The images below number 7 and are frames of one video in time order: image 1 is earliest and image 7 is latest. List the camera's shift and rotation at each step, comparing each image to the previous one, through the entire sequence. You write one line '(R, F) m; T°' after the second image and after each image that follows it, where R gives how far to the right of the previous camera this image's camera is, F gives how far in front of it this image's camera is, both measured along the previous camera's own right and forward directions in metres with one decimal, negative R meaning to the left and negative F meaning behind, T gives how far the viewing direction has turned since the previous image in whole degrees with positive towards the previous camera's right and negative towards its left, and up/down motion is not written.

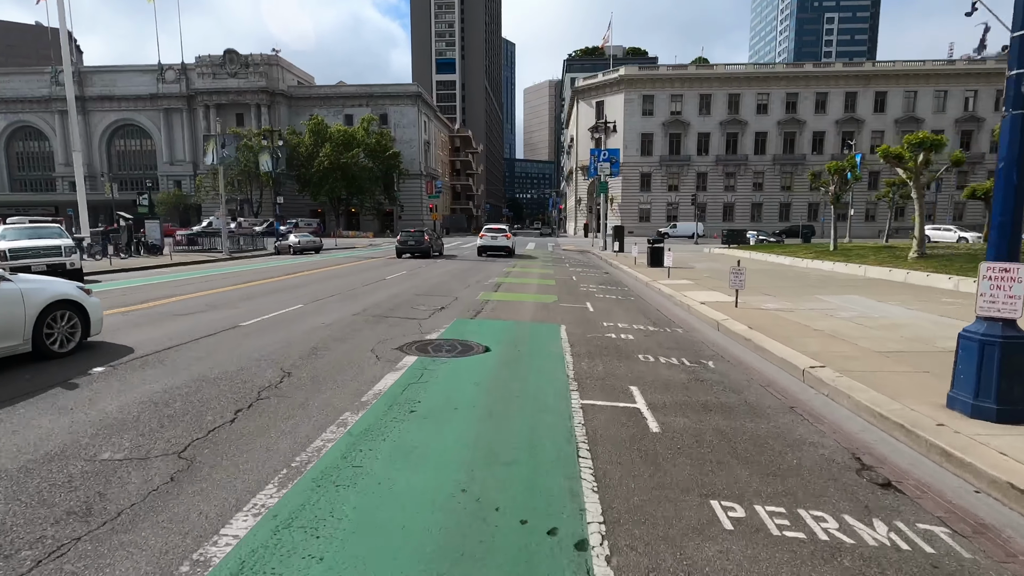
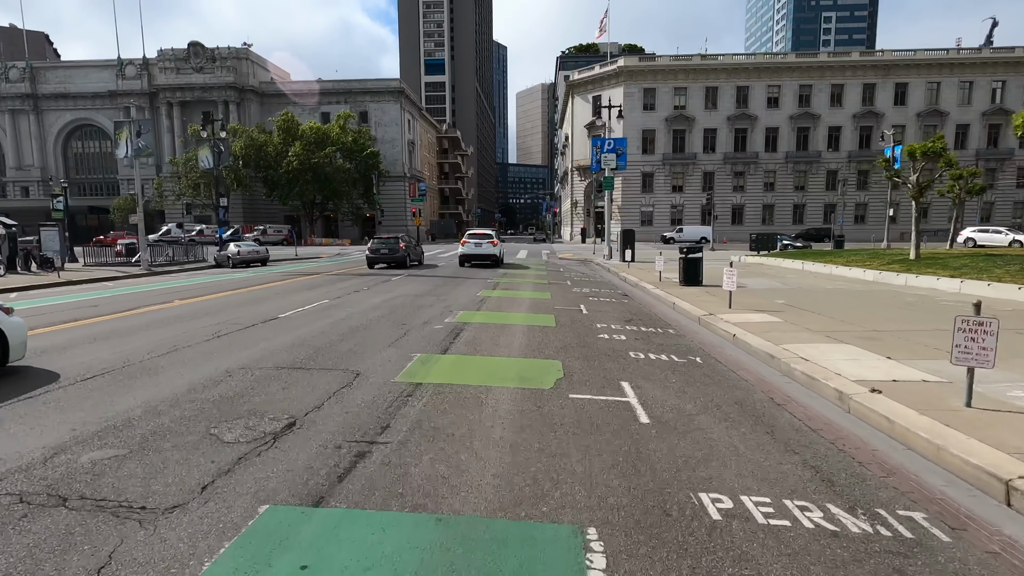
(+0.4, +6.0) m; +1°
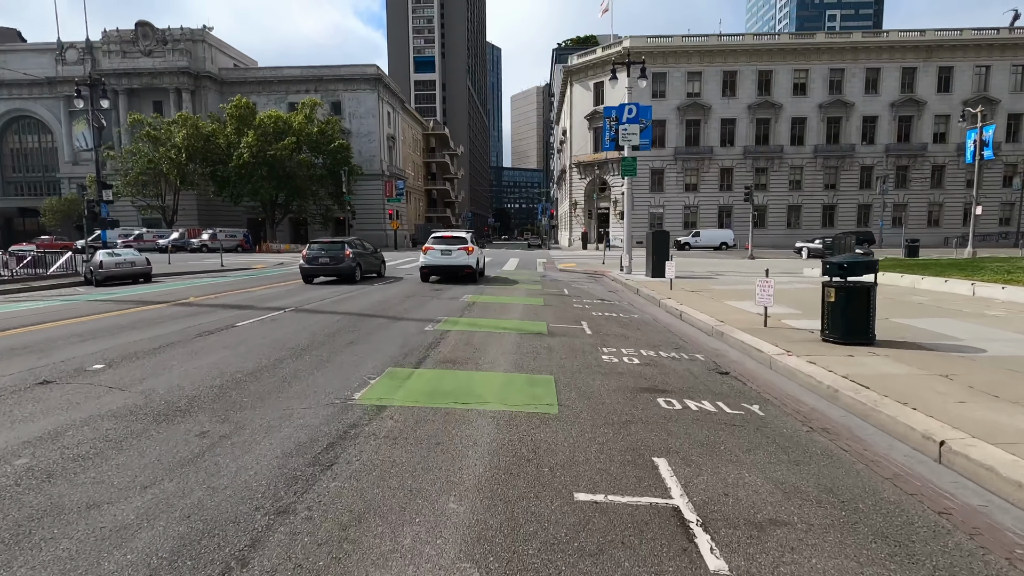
(+0.5, +8.3) m; 0°
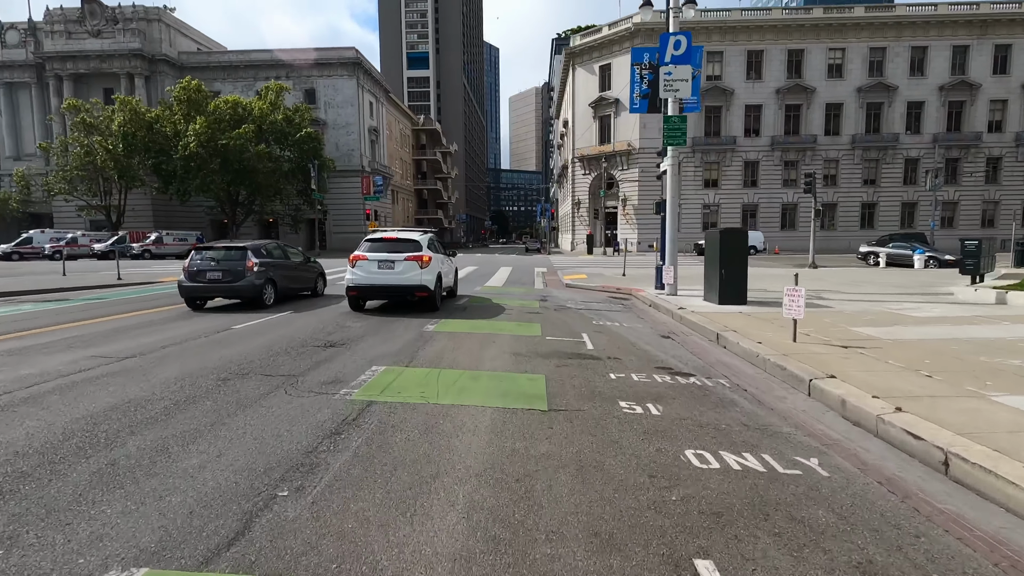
(+0.4, +7.2) m; 0°
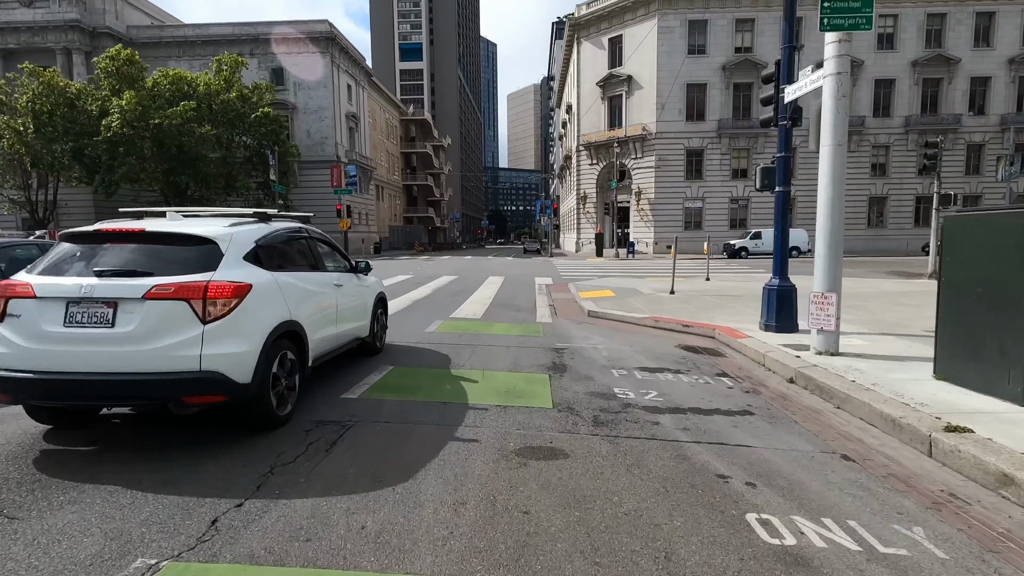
(+0.2, +7.4) m; 0°
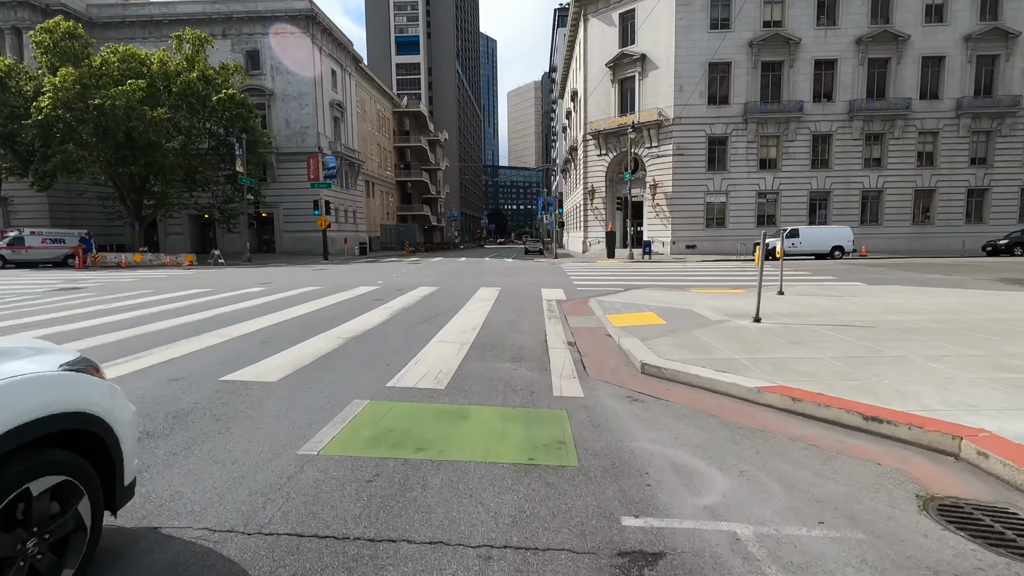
(+0.1, +5.0) m; 0°
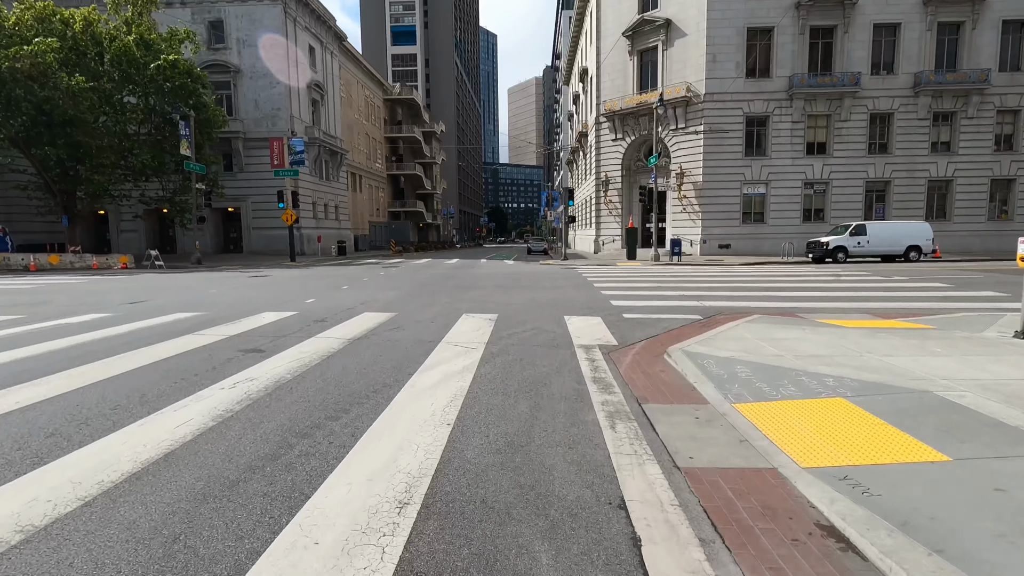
(-0.1, +6.1) m; 0°
